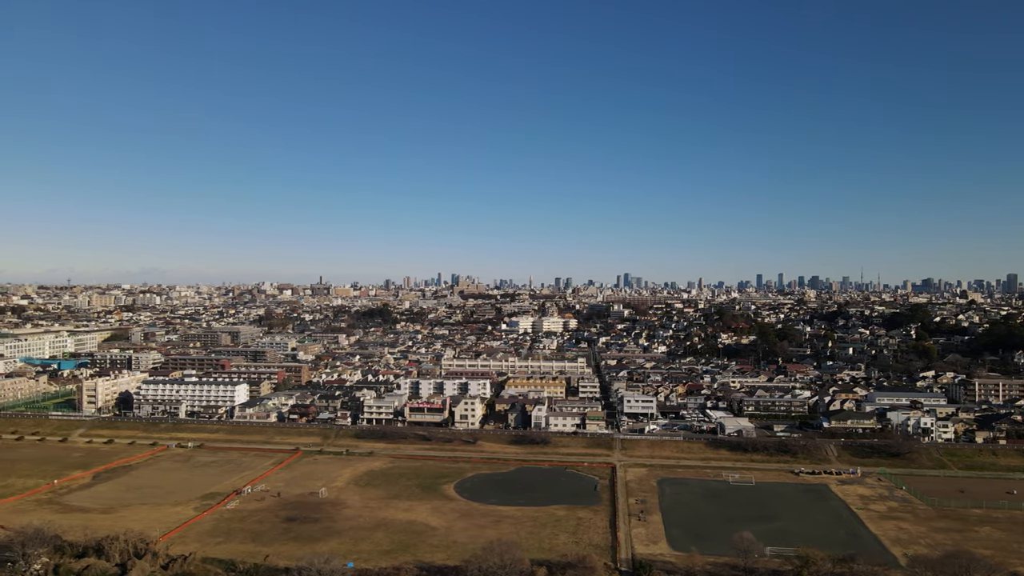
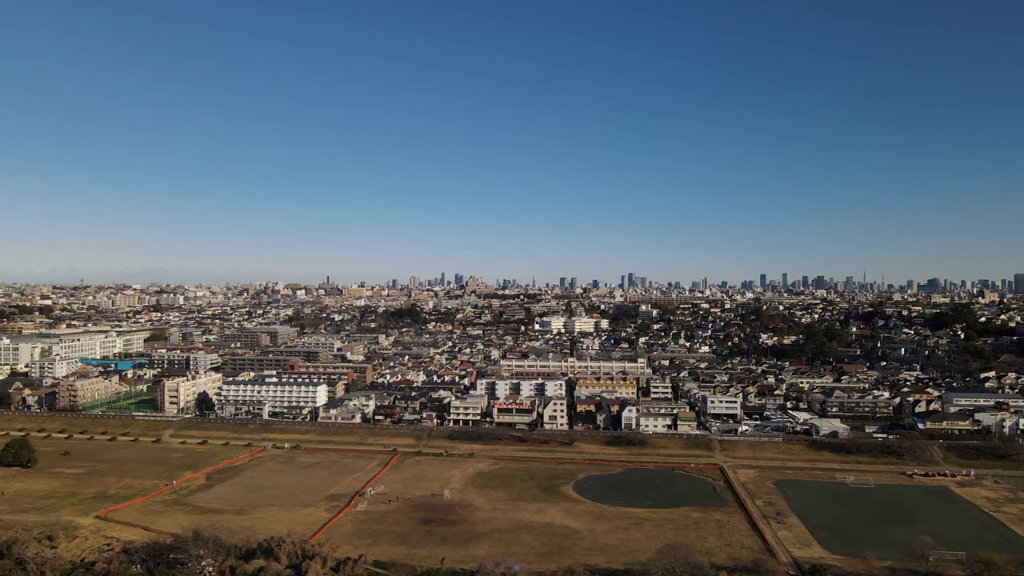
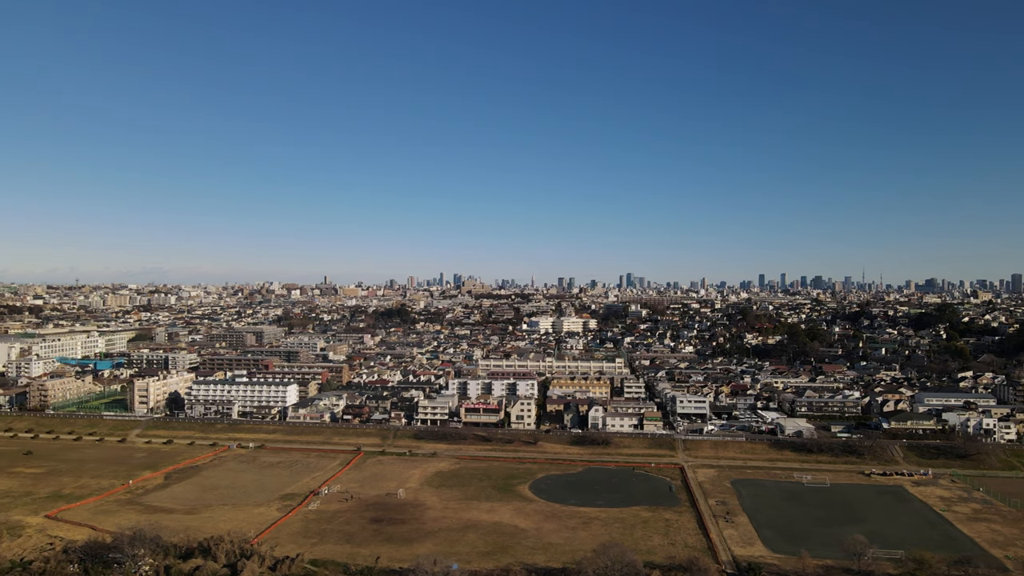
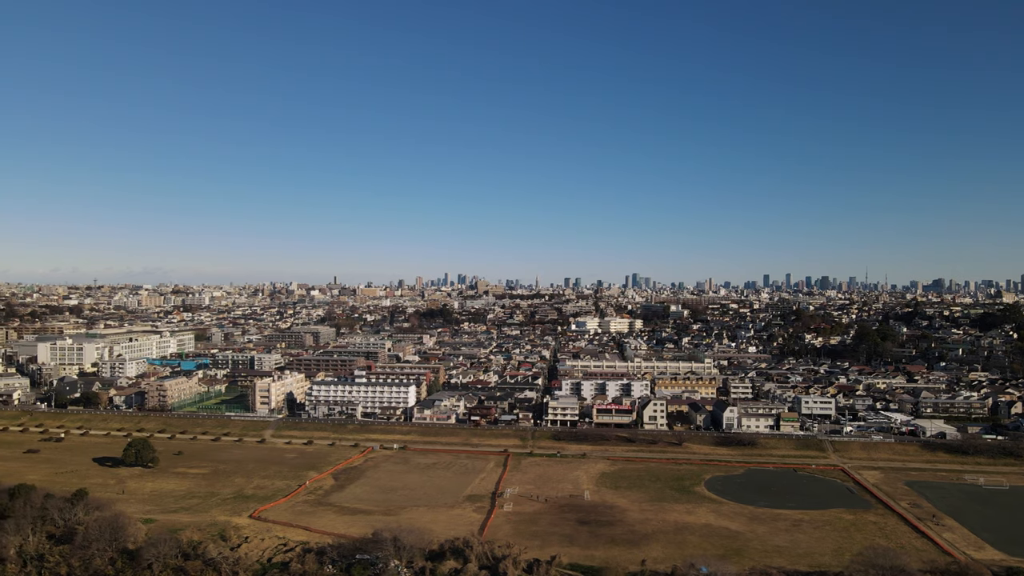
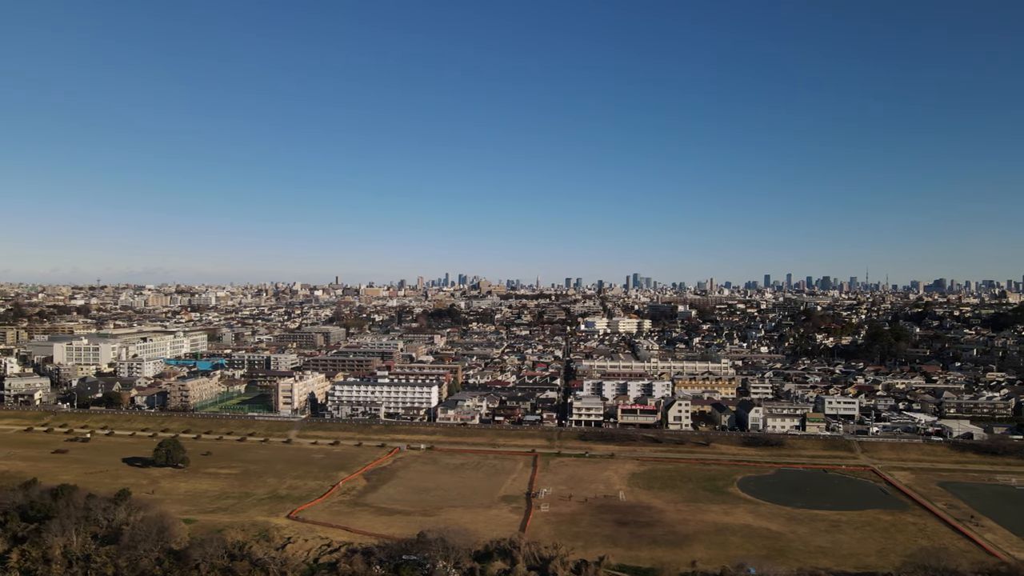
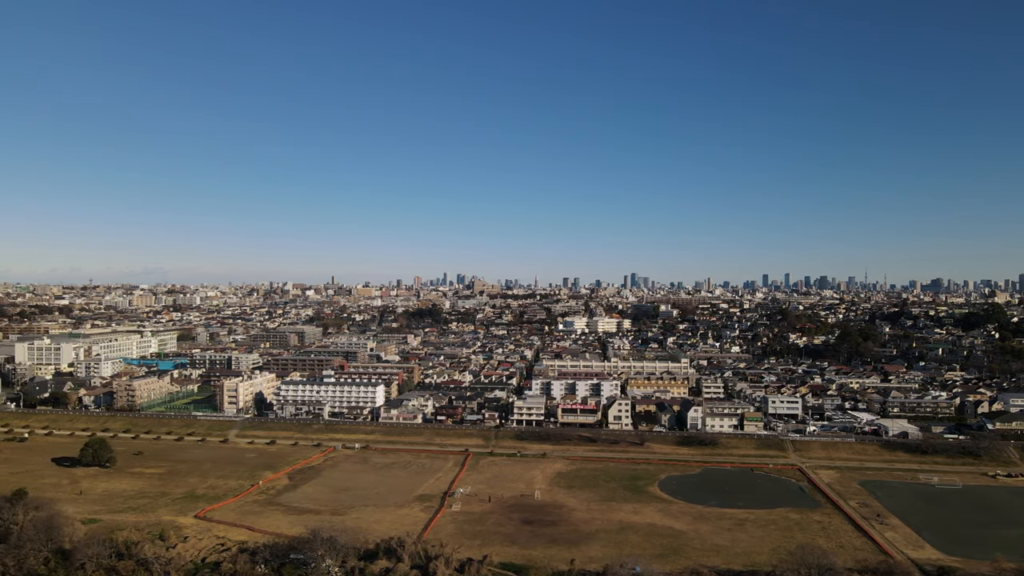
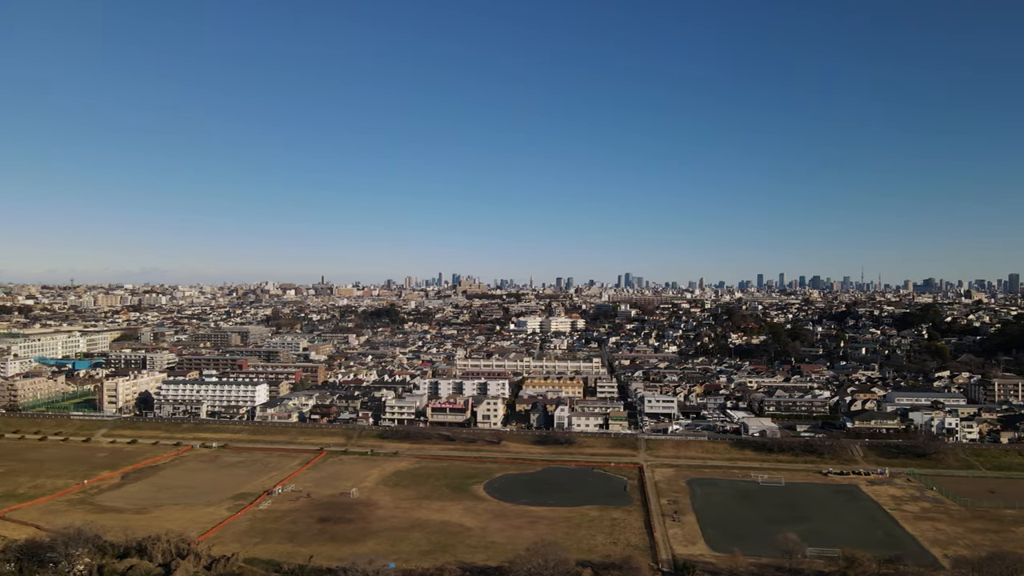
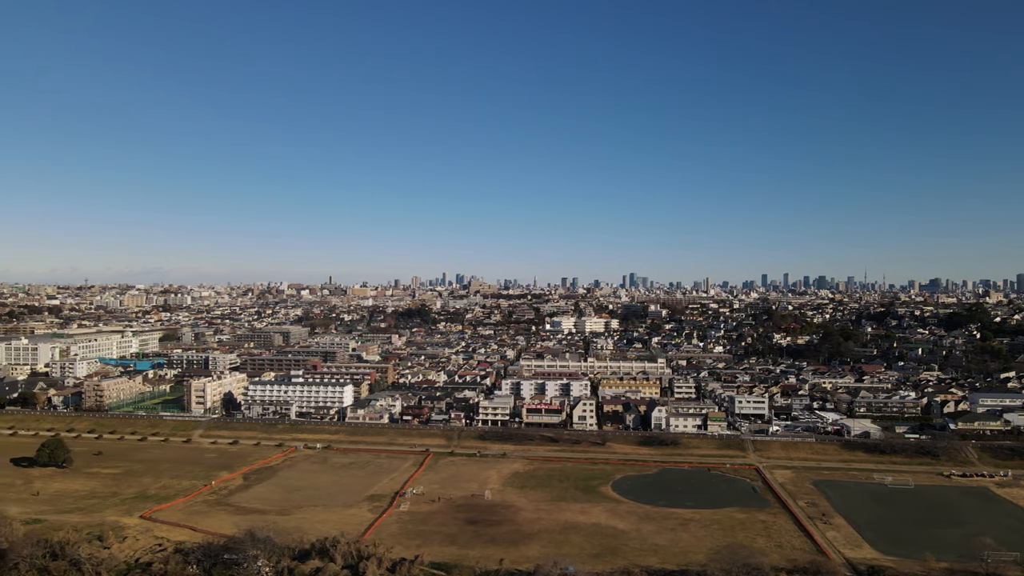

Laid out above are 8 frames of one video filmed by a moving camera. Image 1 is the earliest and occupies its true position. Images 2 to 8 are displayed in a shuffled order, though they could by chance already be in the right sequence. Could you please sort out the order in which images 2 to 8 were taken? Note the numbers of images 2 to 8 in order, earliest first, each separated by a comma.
7, 3, 2, 8, 6, 4, 5
